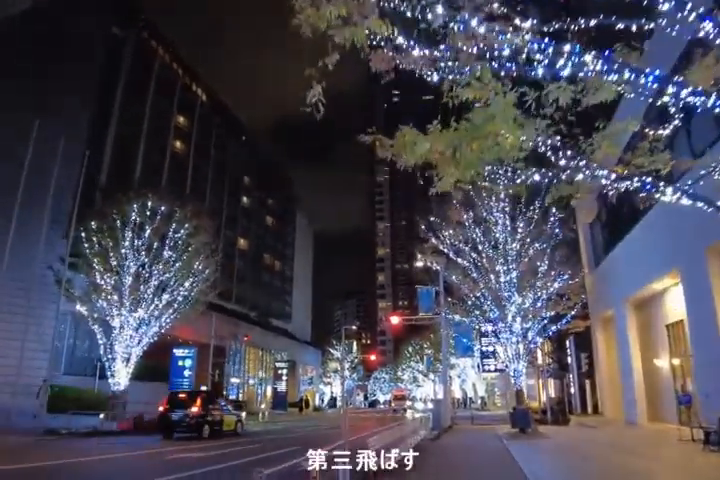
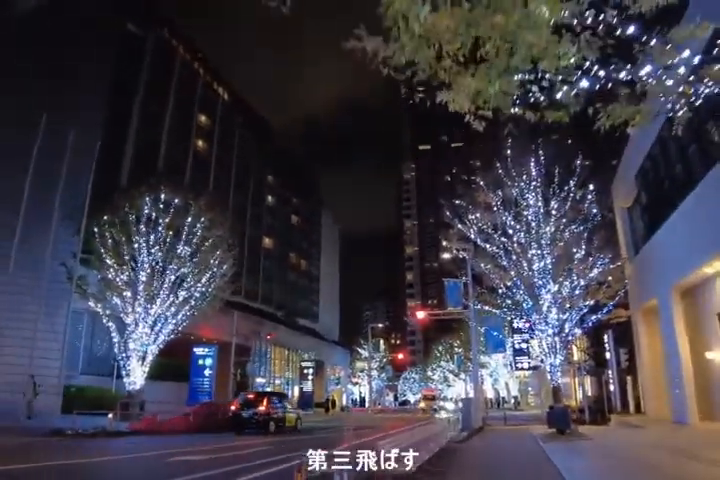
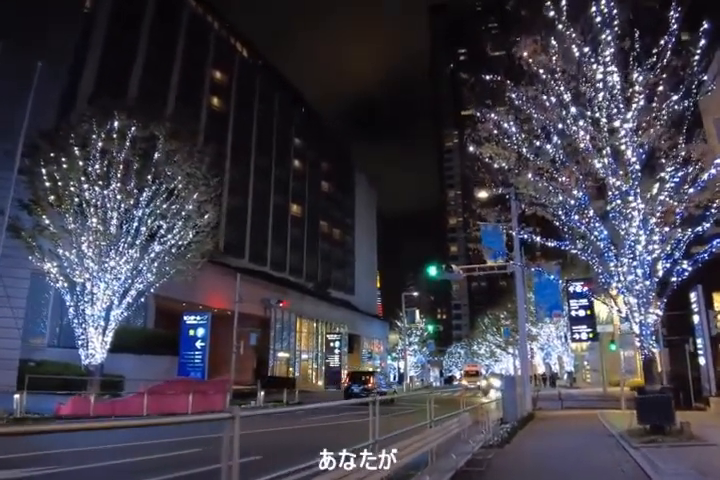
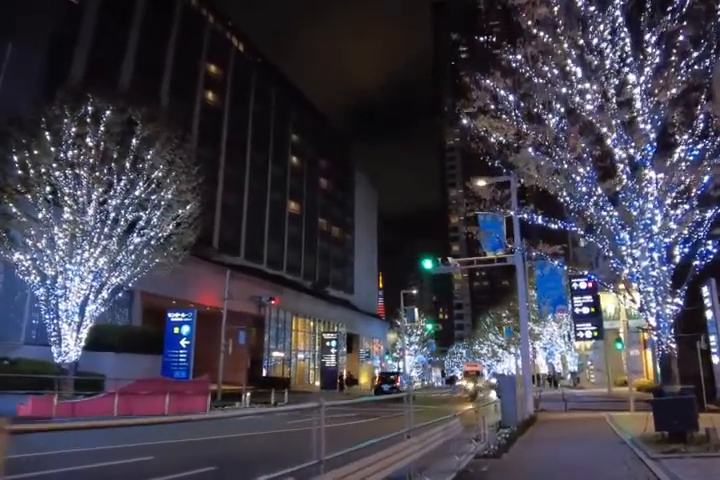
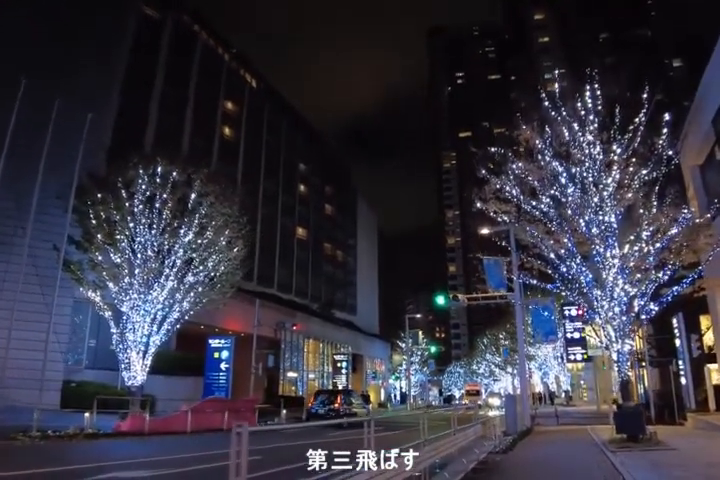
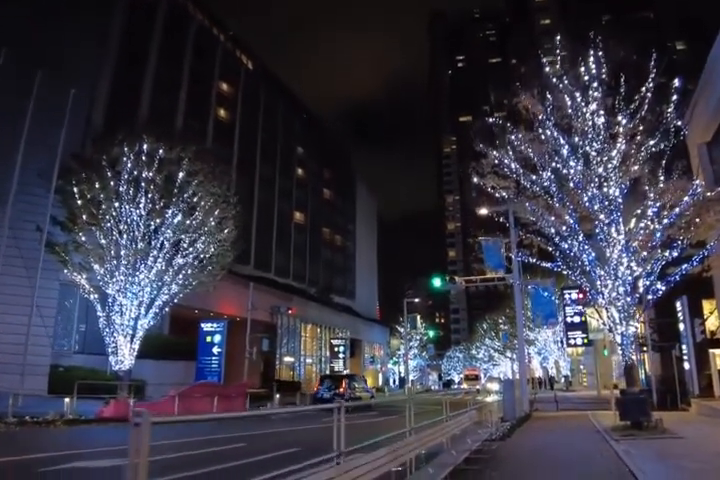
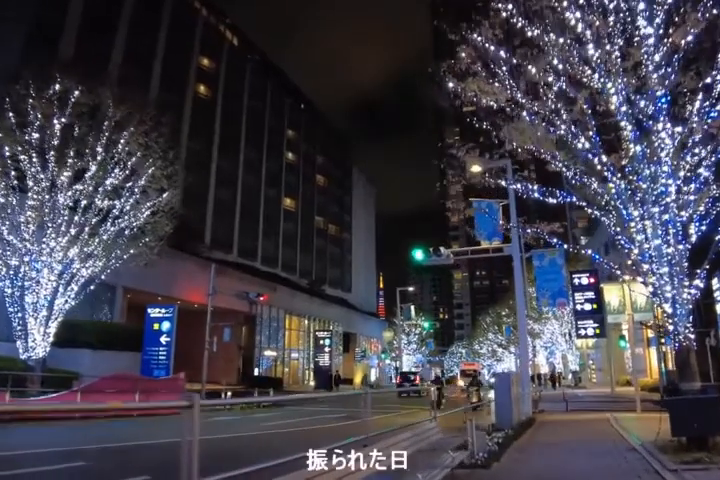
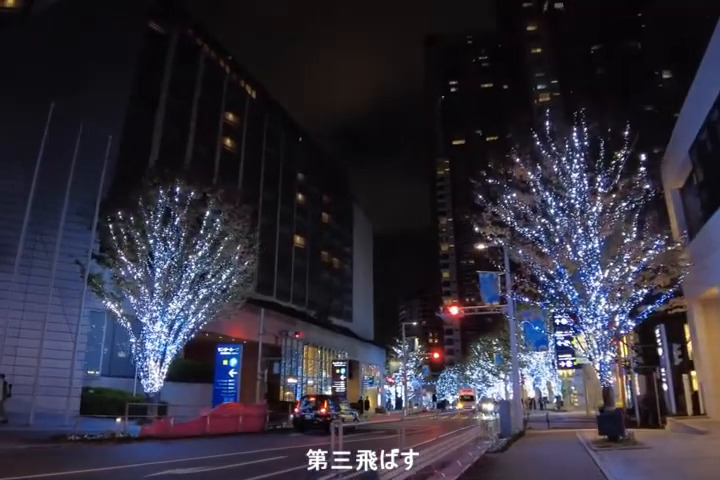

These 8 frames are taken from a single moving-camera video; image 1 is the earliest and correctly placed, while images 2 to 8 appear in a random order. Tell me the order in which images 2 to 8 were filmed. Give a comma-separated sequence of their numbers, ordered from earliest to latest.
2, 8, 5, 6, 3, 4, 7
